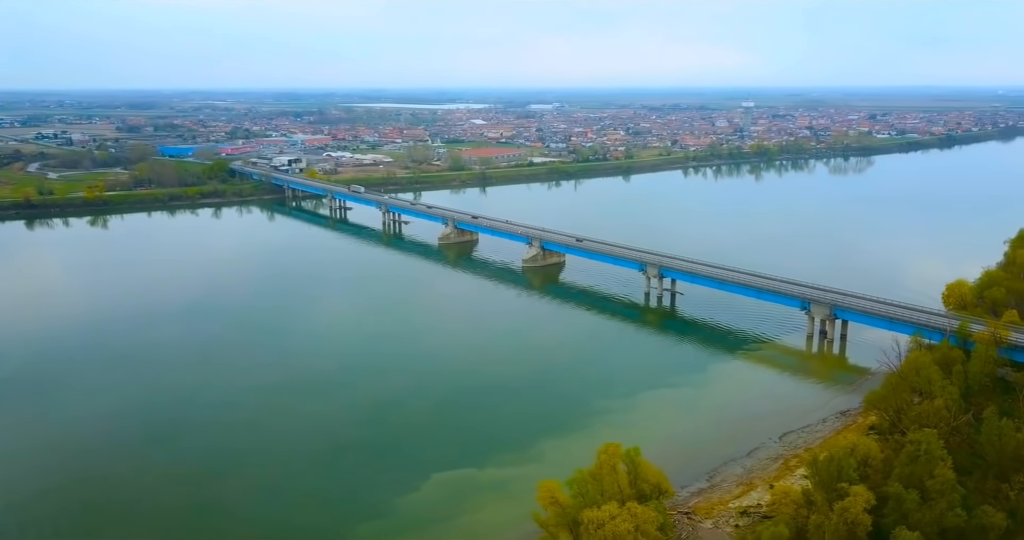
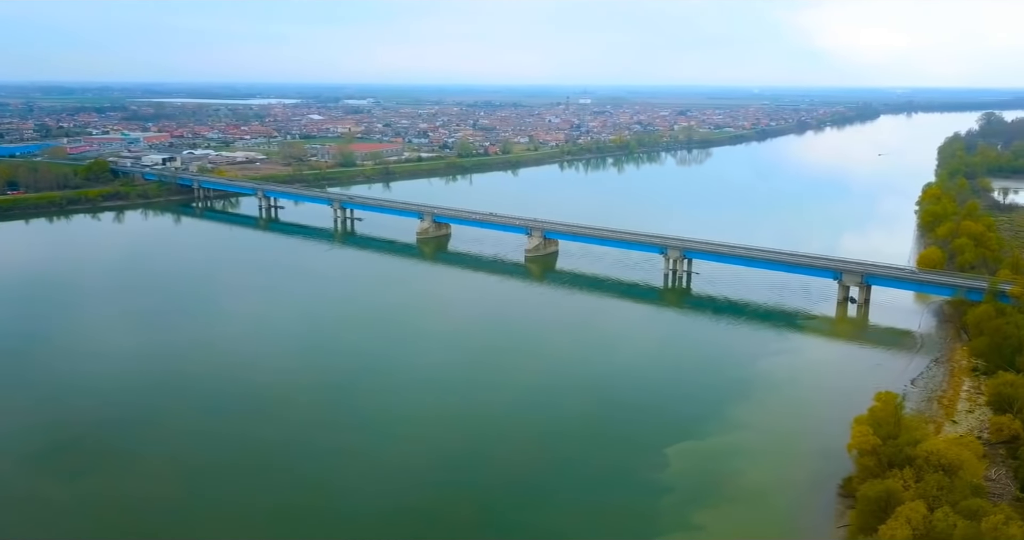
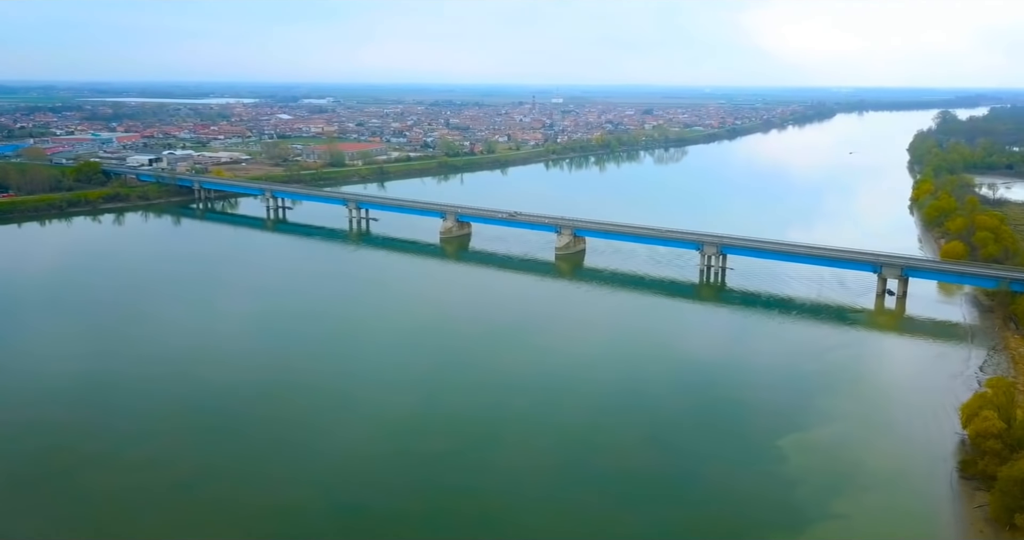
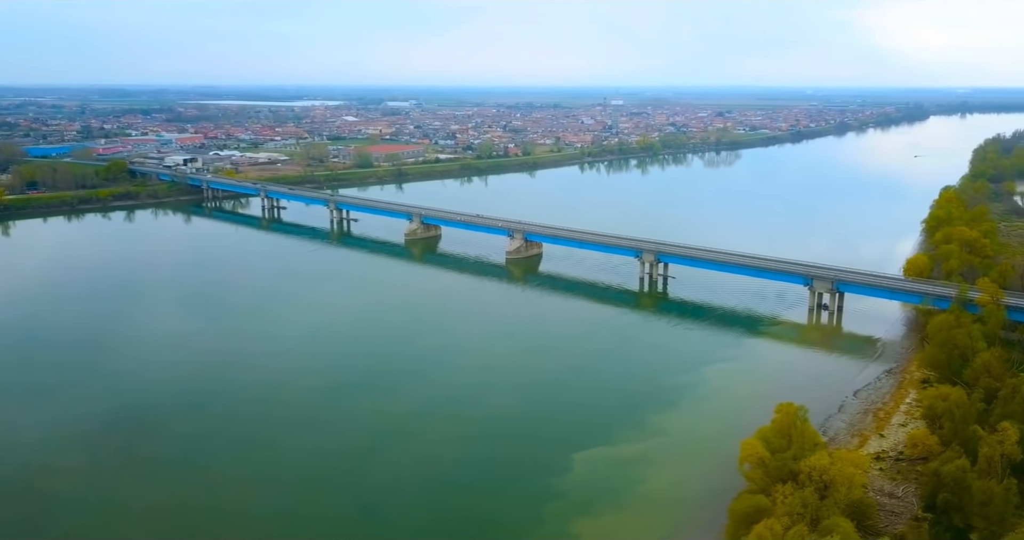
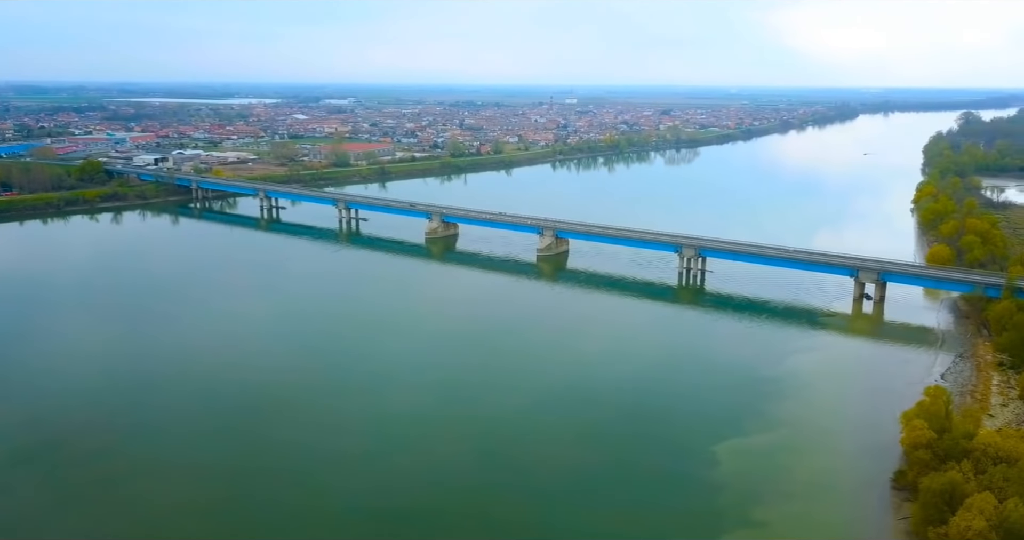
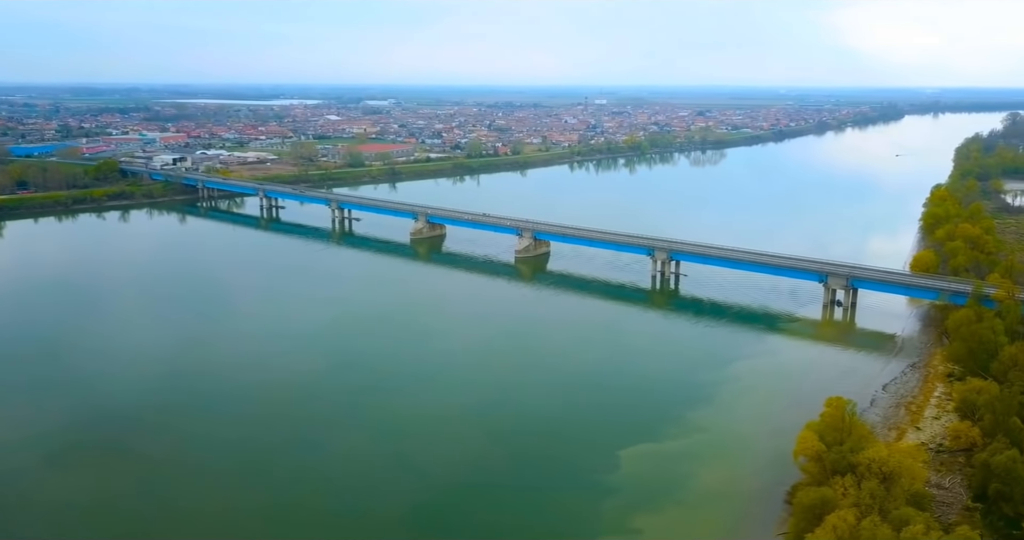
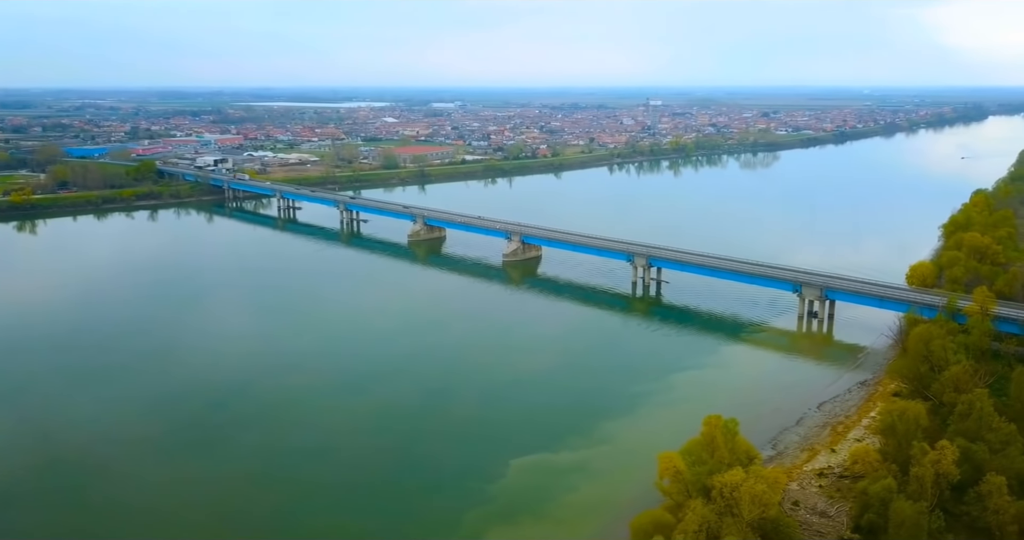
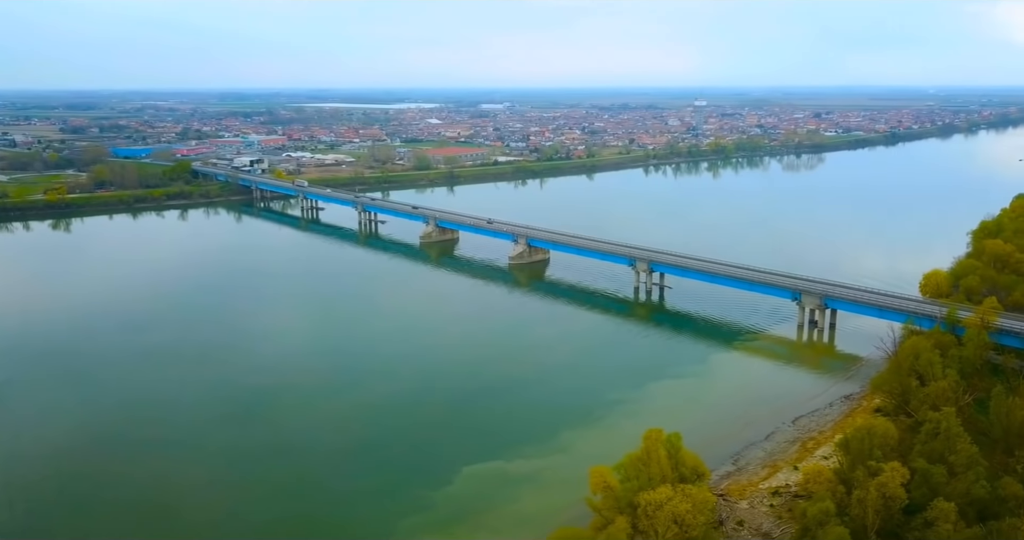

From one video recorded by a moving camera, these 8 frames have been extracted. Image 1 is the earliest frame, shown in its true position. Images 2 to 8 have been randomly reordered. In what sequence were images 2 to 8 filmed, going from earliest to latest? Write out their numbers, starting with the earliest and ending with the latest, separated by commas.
8, 7, 4, 6, 2, 5, 3
